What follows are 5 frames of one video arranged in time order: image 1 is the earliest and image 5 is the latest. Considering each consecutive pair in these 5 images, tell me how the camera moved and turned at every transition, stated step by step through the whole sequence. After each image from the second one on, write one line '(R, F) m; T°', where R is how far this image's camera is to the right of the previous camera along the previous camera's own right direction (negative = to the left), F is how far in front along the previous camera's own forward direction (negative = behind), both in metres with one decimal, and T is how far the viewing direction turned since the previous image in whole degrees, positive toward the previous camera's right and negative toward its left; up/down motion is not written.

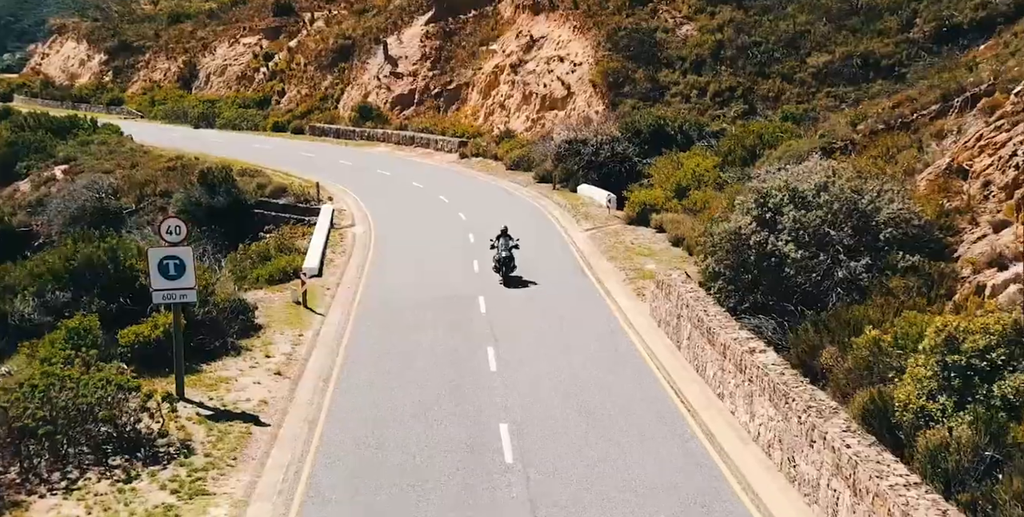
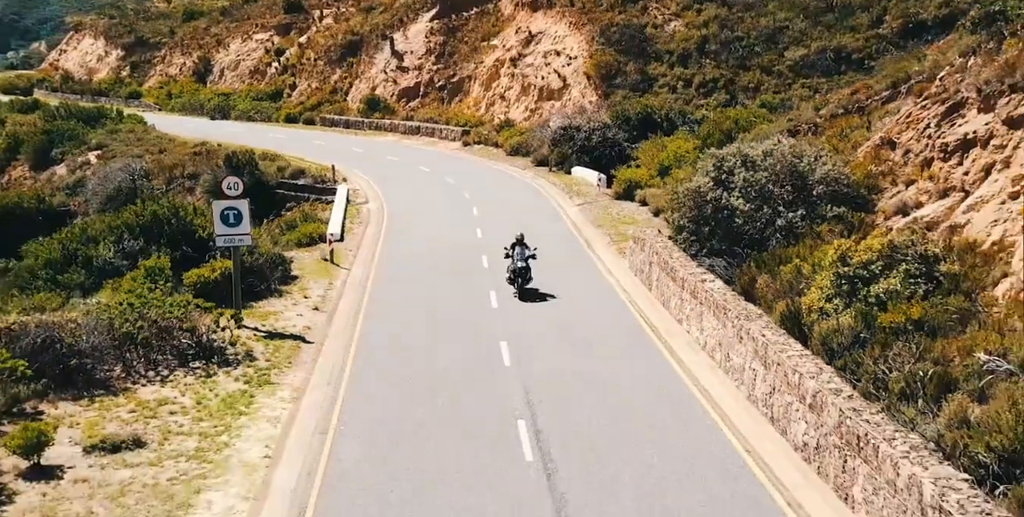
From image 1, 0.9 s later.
(0.0, -3.6) m; 0°
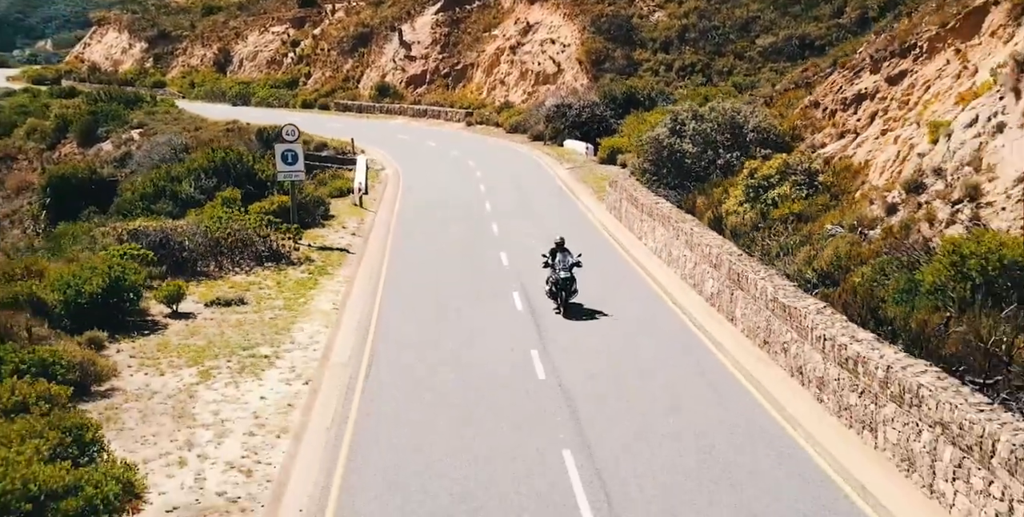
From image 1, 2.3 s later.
(+0.1, -5.4) m; 0°
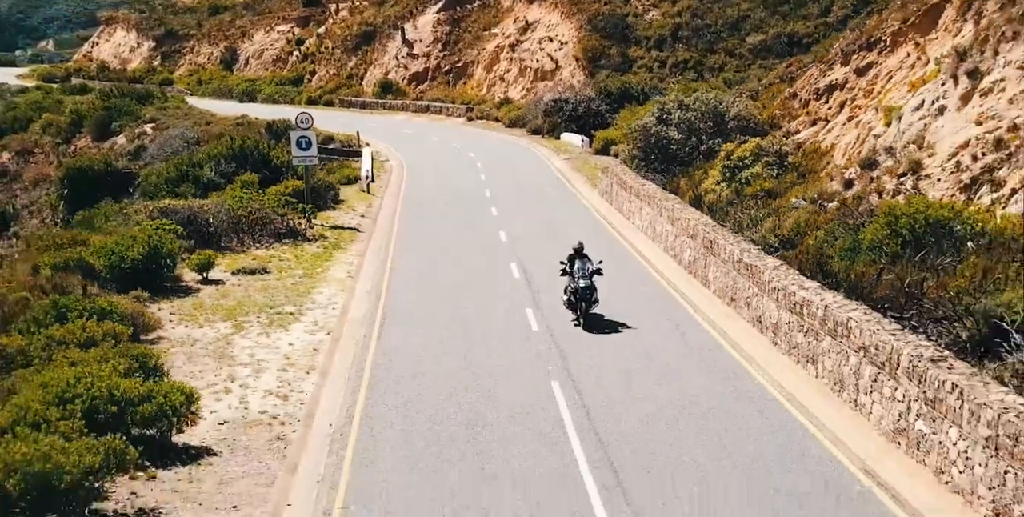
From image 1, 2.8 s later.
(+0.1, -2.0) m; 0°
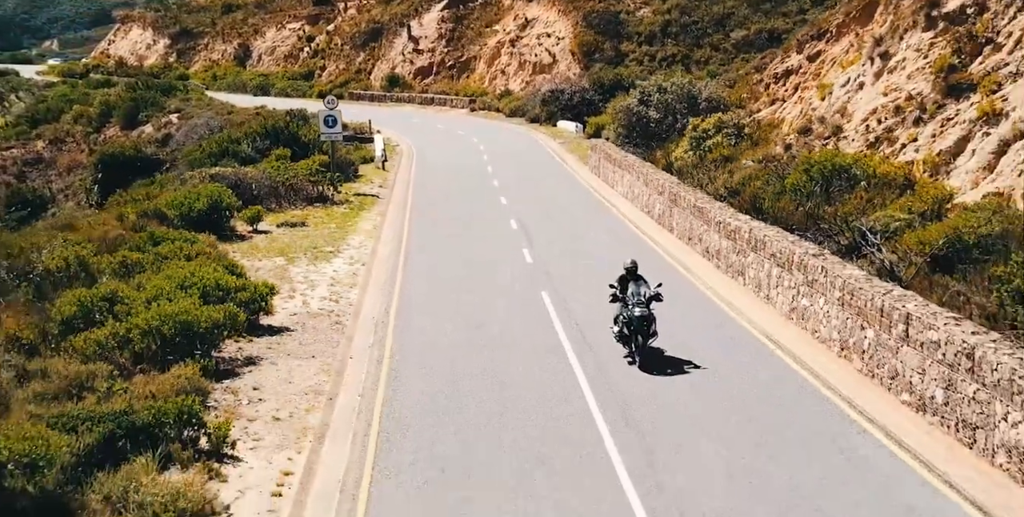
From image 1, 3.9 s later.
(0.0, -4.0) m; 0°
